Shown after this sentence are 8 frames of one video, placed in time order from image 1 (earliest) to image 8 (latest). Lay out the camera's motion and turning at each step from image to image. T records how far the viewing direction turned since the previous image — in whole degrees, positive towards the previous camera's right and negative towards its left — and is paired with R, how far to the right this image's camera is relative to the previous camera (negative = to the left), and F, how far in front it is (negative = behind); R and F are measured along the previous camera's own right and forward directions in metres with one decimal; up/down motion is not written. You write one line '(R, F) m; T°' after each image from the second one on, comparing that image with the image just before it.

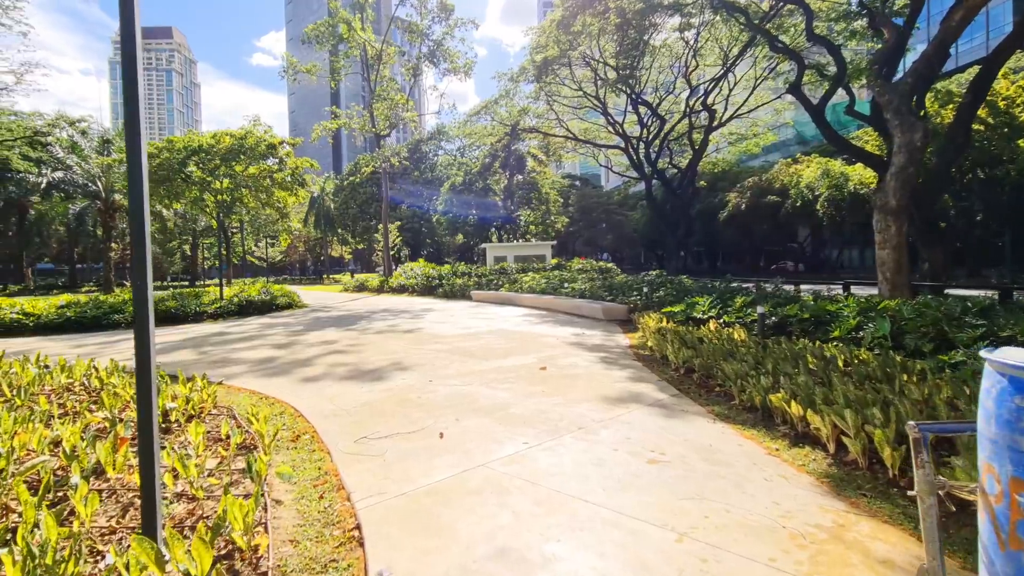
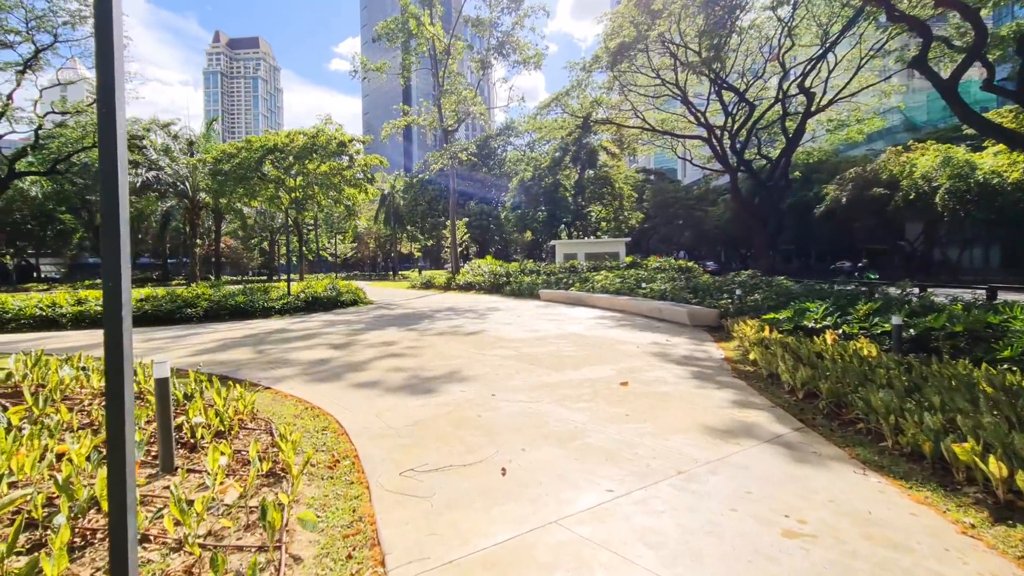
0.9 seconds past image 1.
(-0.1, +0.9) m; -8°
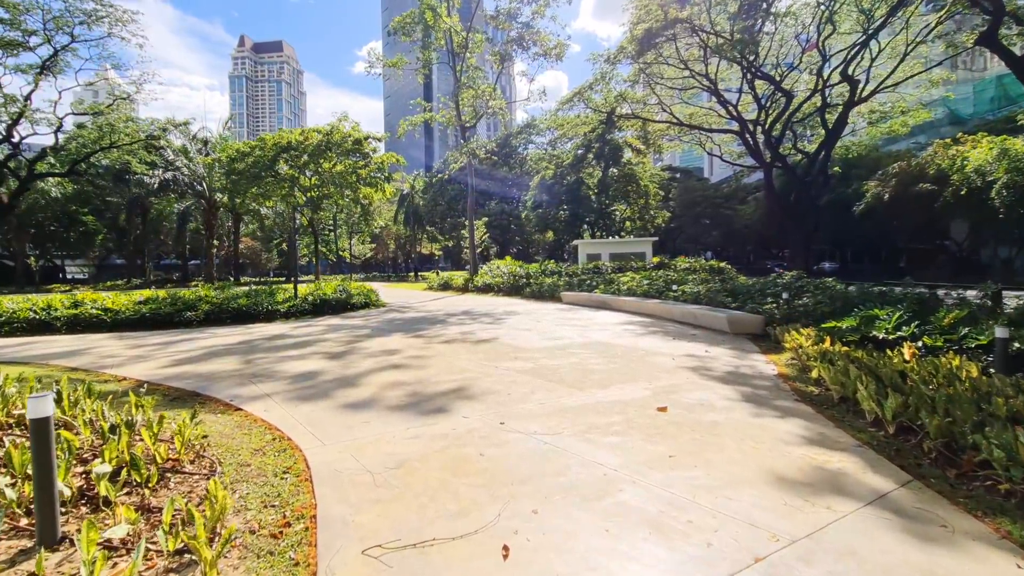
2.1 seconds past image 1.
(+0.1, +1.0) m; -3°
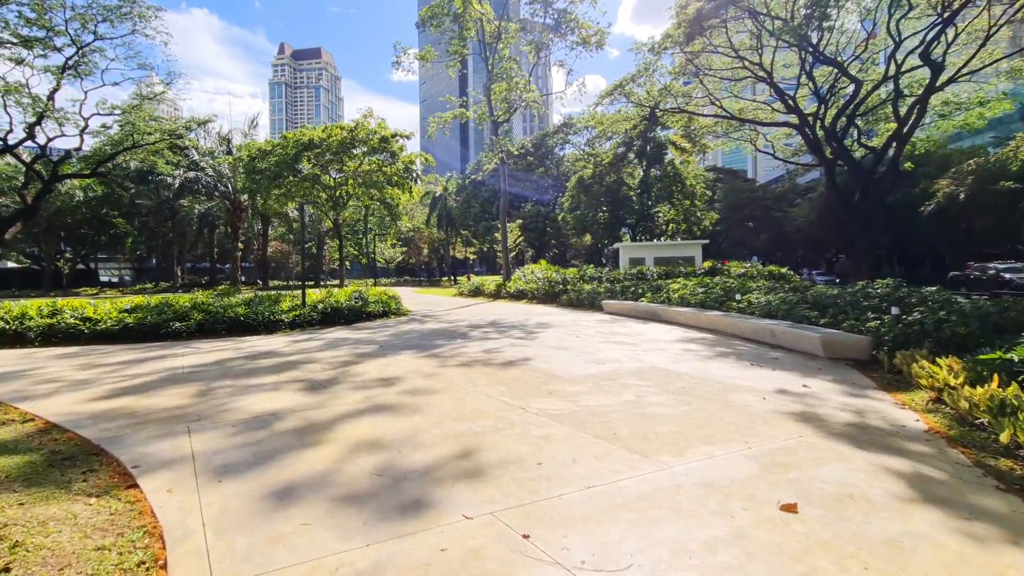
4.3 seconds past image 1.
(0.0, +1.8) m; -4°
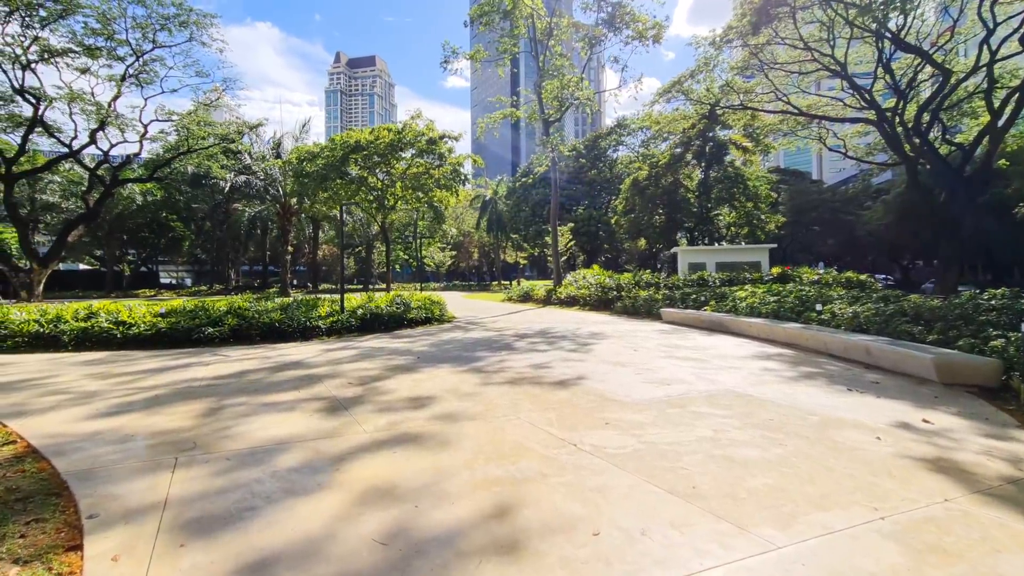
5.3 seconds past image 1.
(0.0, +0.9) m; -6°
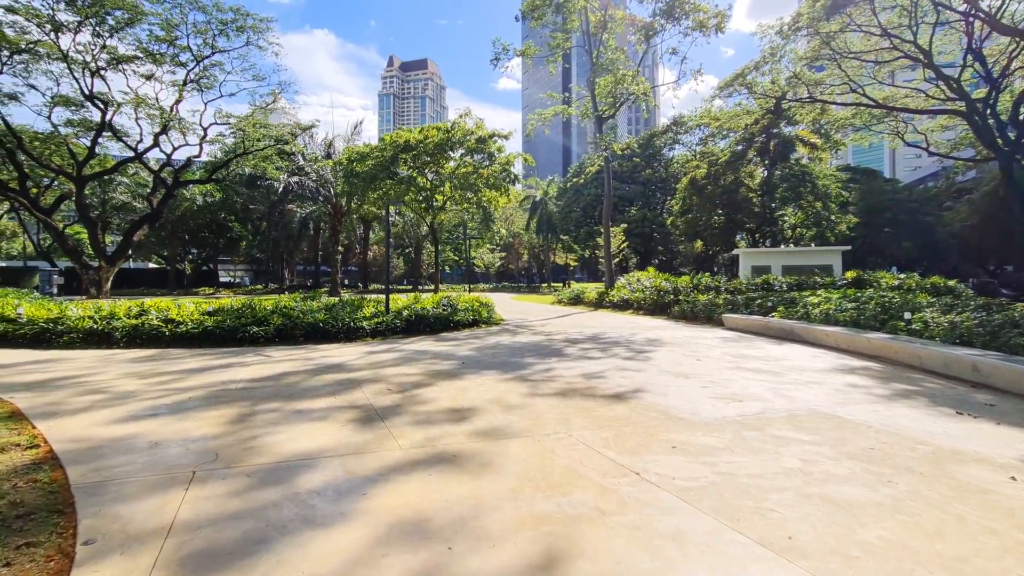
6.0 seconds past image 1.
(0.0, +0.6) m; -5°
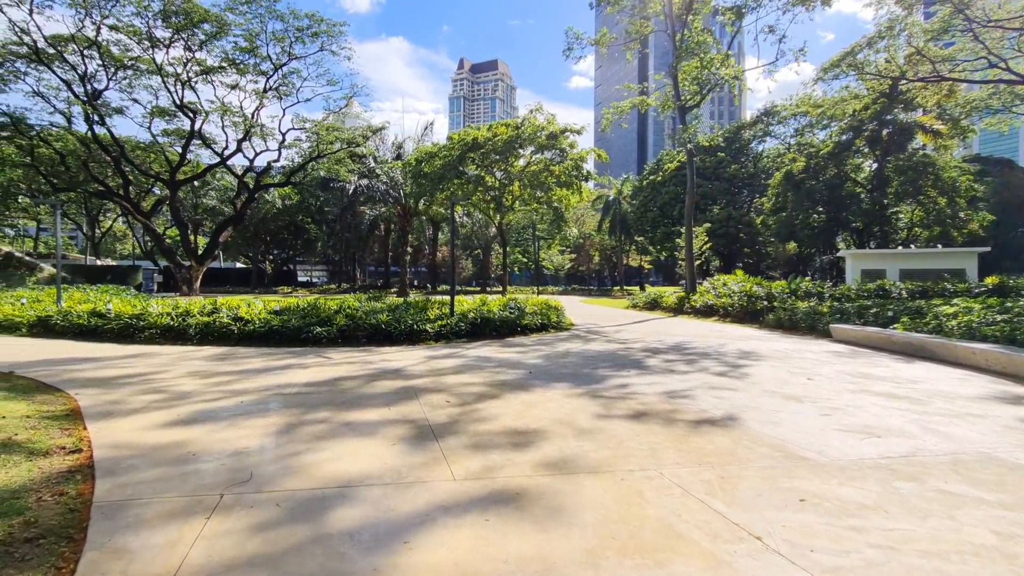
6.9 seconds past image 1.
(0.0, +0.7) m; -8°
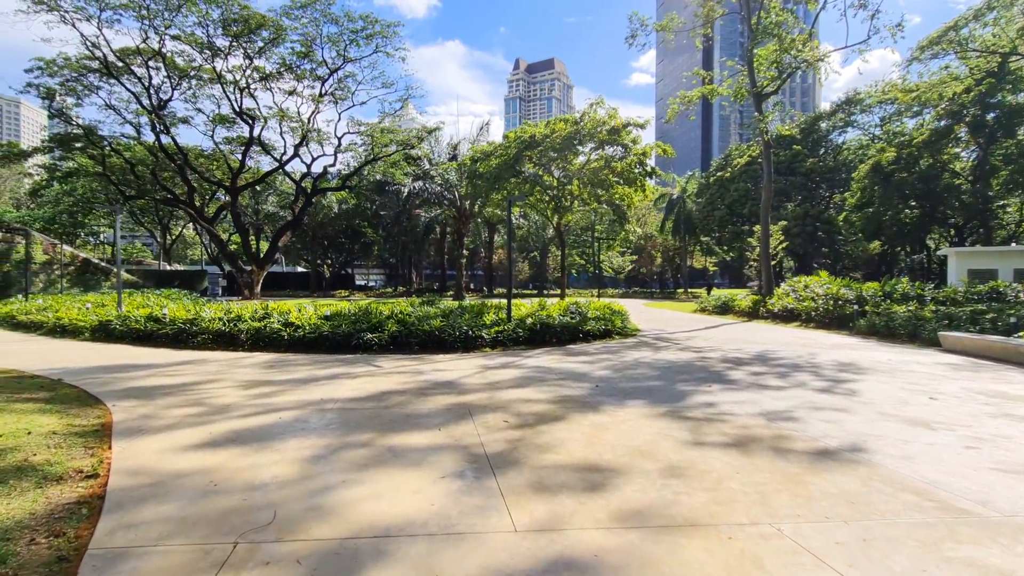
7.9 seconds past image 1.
(-0.1, +0.7) m; -6°
